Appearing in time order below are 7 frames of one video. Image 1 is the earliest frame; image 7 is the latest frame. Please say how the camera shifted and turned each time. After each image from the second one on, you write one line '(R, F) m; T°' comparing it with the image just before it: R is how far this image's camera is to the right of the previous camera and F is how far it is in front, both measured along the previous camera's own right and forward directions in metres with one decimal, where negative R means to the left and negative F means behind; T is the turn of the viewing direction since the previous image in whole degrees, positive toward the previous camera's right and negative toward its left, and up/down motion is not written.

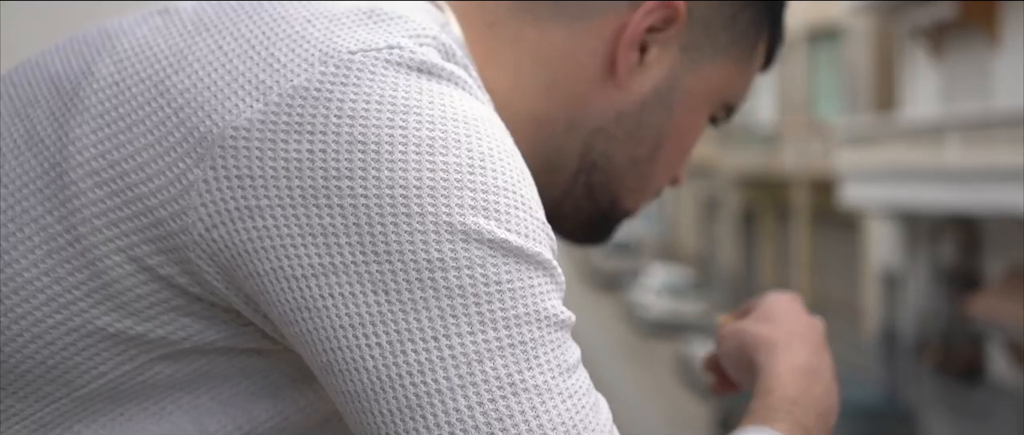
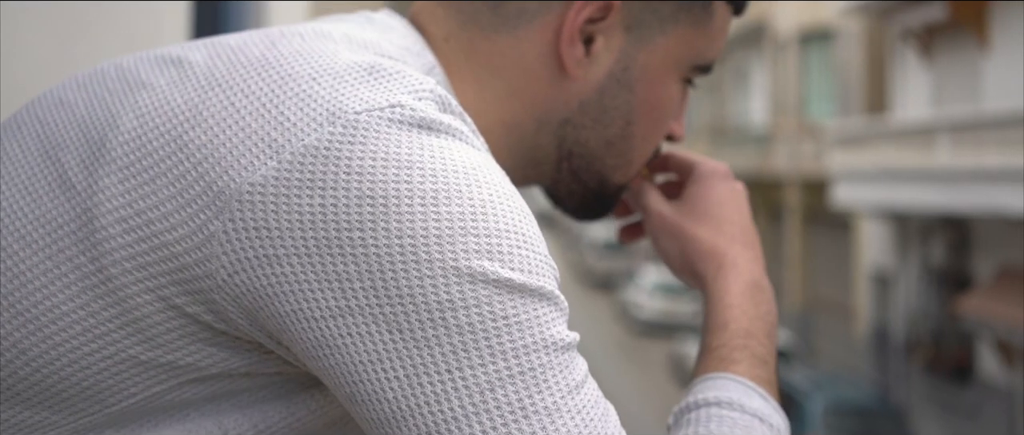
(0.0, -0.1) m; 0°
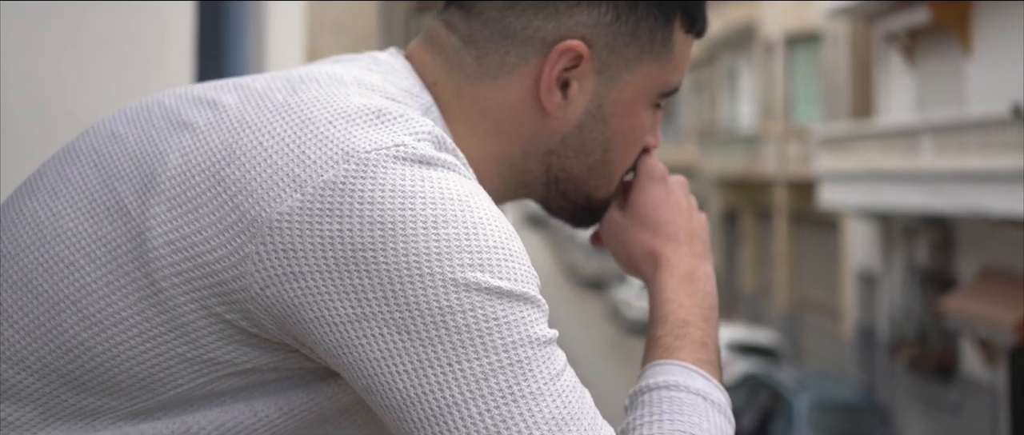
(0.0, -0.2) m; +1°
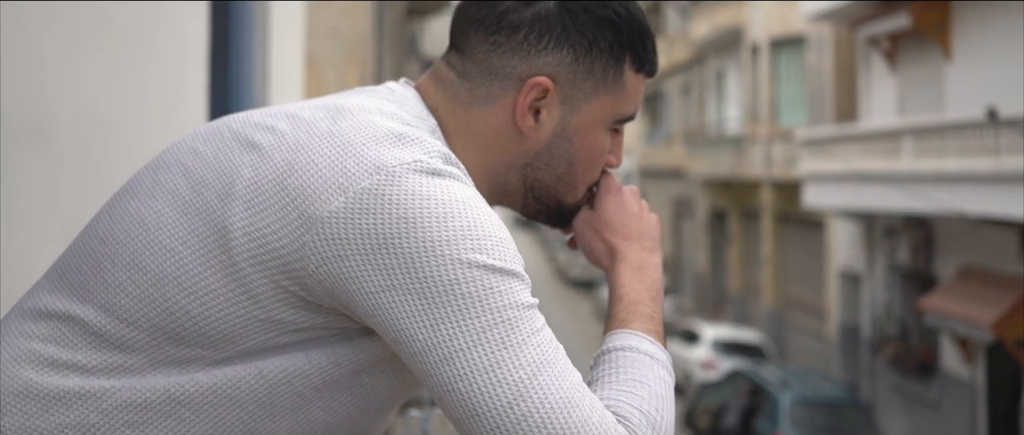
(0.0, -0.3) m; +1°
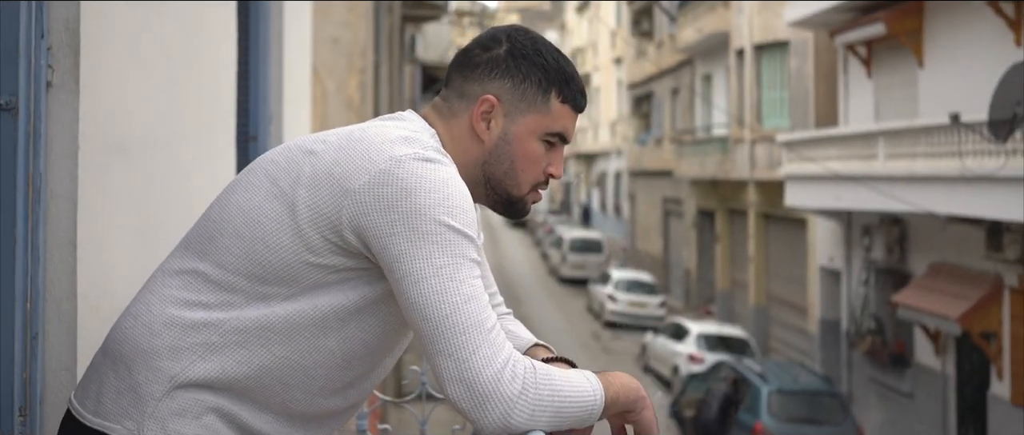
(+0.1, -0.7) m; 0°
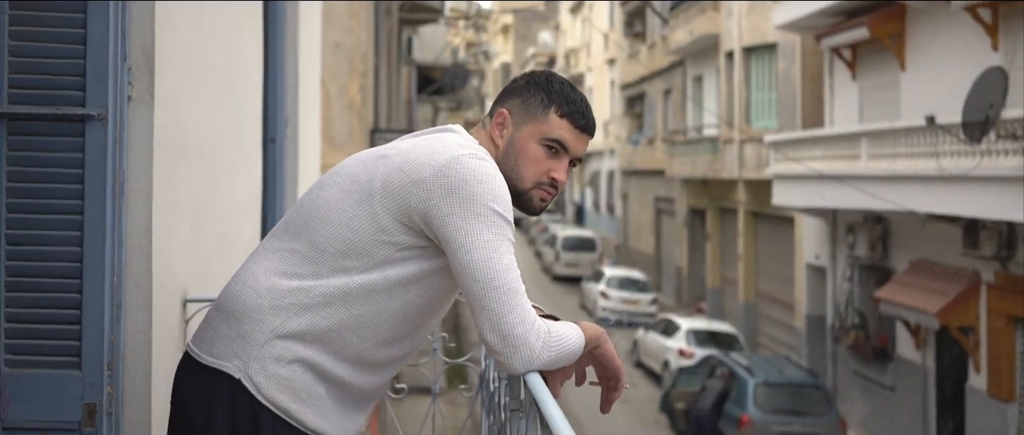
(0.0, -0.5) m; 0°
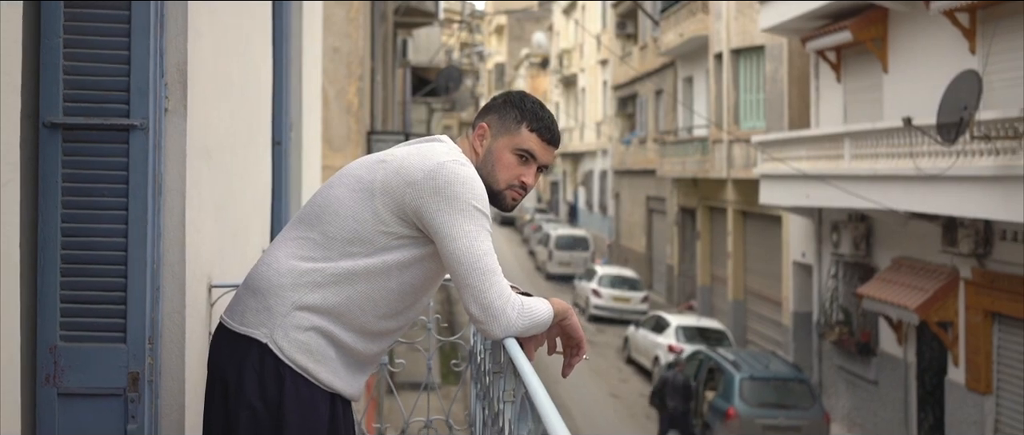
(0.0, -0.4) m; 0°
